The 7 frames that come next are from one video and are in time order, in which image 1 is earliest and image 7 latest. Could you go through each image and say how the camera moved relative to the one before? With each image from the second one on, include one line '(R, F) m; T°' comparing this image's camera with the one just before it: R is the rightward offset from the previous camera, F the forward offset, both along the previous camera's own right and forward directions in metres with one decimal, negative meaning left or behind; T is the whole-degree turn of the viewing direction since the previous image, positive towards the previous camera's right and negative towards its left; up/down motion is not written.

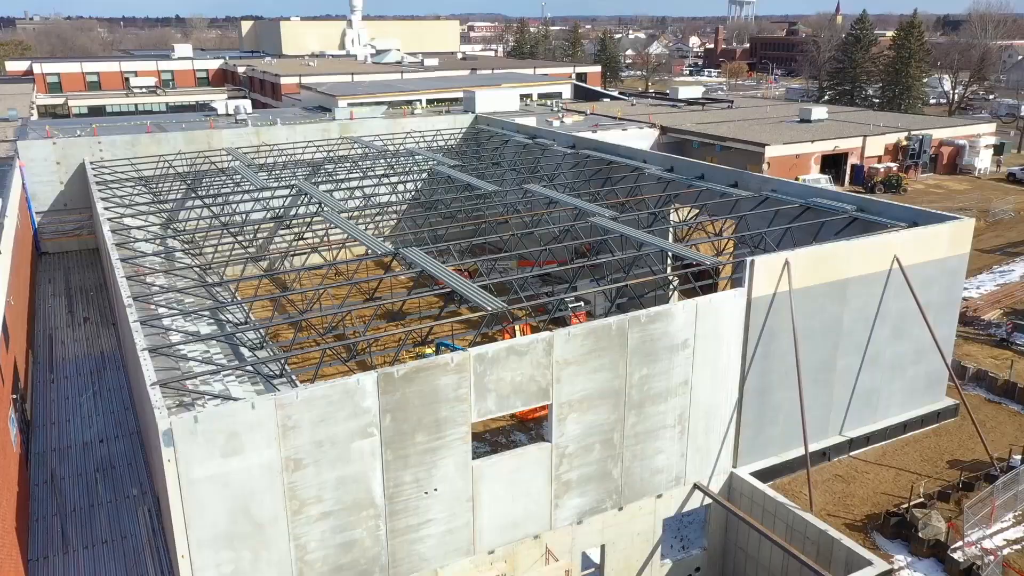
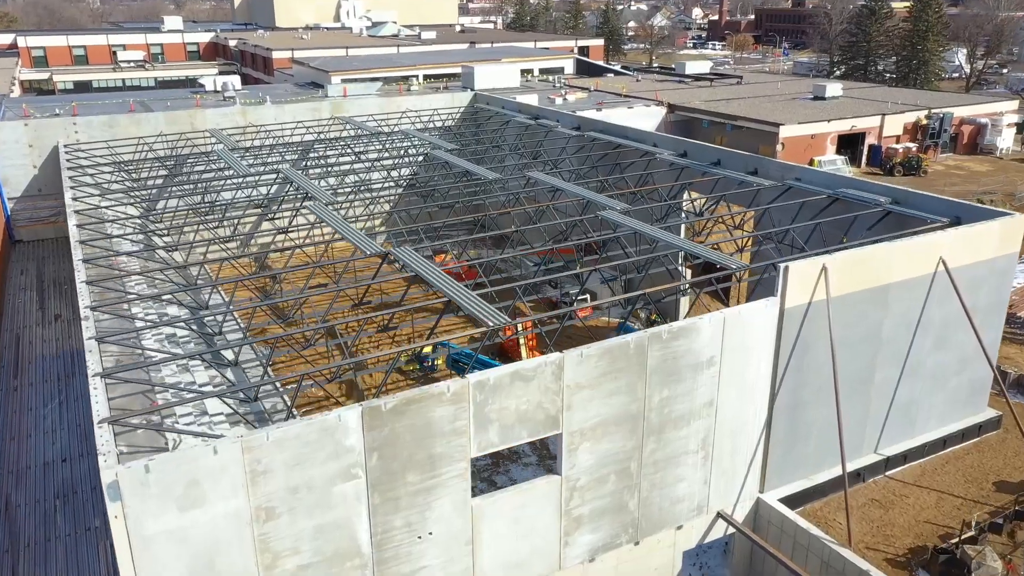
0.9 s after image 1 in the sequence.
(-0.1, +1.7) m; 0°
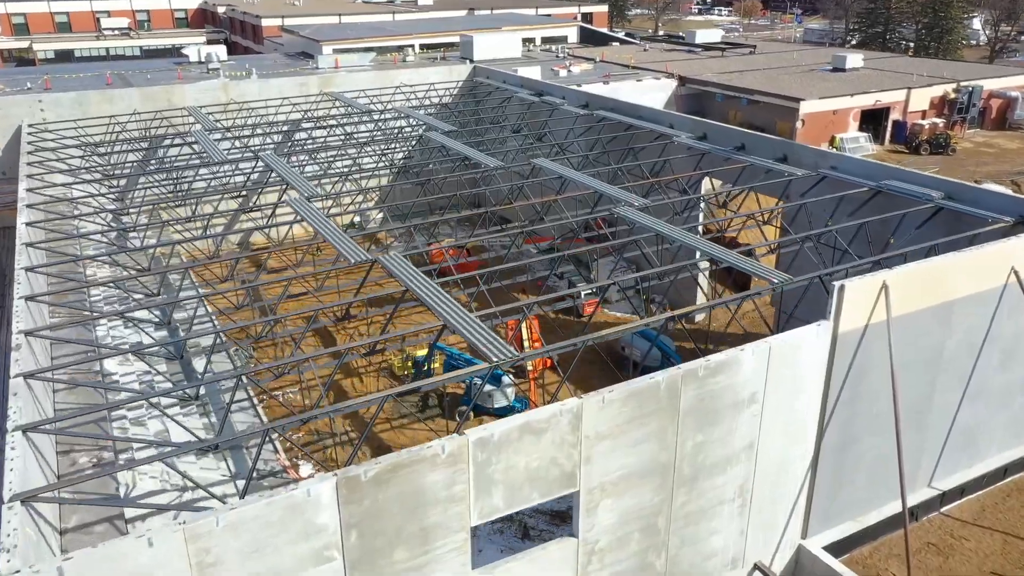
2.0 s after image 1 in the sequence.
(-0.1, +2.1) m; 0°
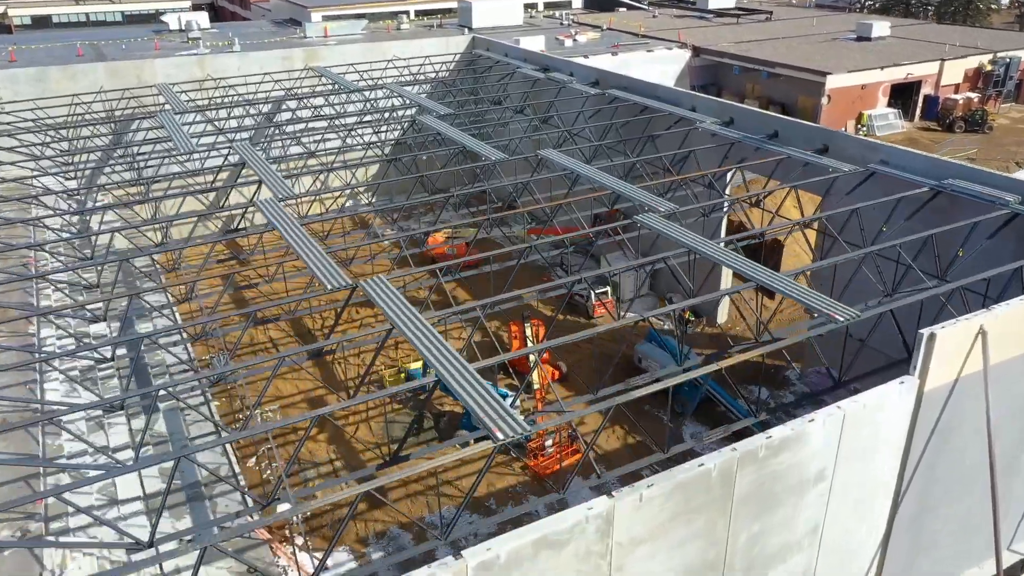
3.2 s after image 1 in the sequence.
(-0.1, +2.3) m; 0°
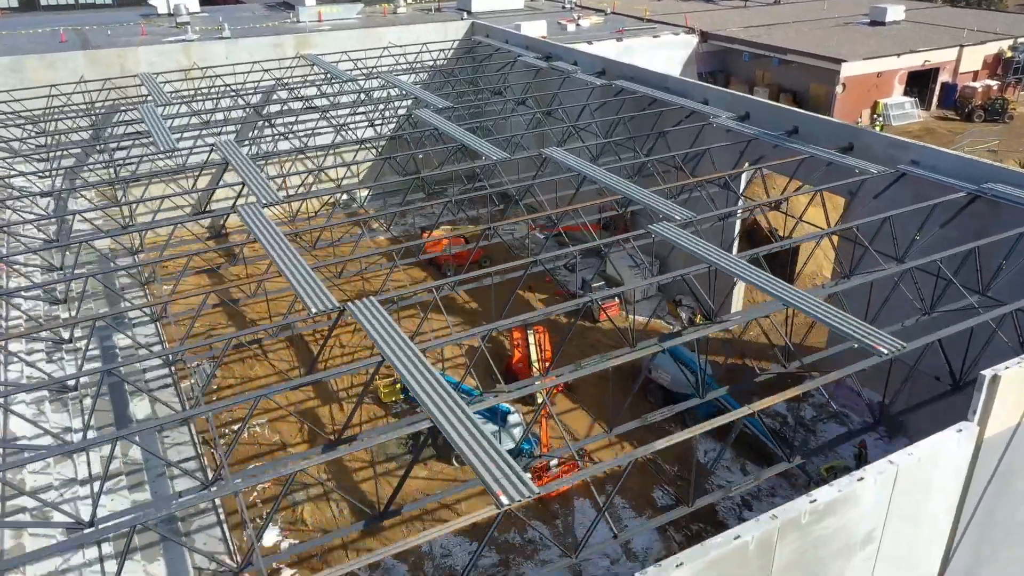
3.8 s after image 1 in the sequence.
(-0.1, +1.2) m; 0°
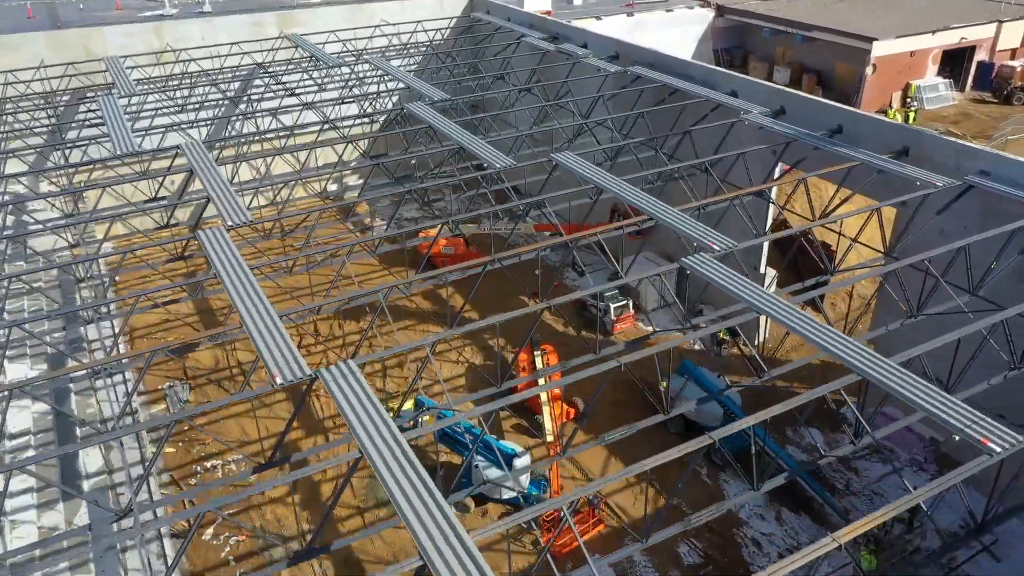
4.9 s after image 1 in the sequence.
(-0.1, +2.1) m; 0°
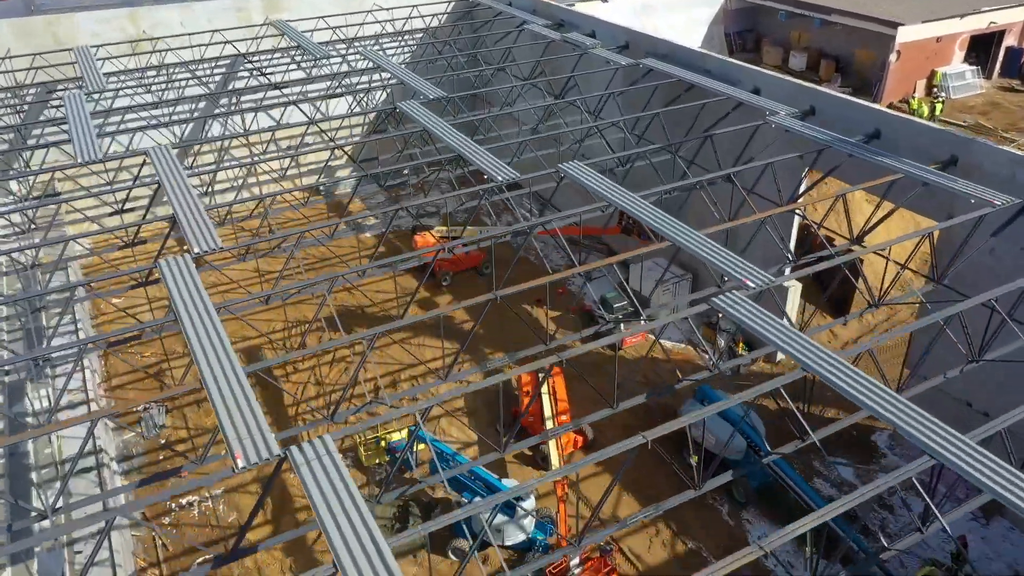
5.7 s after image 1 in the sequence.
(-0.1, +1.5) m; 0°
